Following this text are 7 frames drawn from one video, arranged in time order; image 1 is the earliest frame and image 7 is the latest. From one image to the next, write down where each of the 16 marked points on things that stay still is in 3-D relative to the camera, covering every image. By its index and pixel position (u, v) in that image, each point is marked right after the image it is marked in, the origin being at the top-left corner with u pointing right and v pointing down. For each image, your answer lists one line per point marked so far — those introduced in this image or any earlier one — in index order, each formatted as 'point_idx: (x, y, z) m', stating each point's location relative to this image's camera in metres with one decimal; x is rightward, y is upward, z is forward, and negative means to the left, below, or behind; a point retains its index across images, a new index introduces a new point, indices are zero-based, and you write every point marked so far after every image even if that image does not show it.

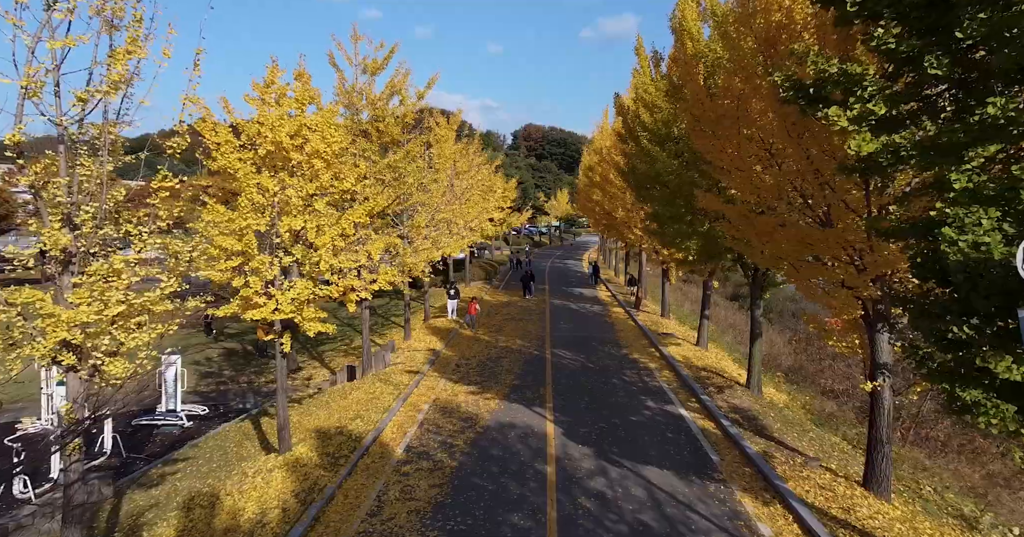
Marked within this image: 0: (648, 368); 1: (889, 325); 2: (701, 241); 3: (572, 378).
0: (+3.1, -2.3, +14.7) m
1: (+4.5, -0.7, +7.5) m
2: (+3.5, +0.5, +11.9) m
3: (+1.3, -2.4, +13.7) m
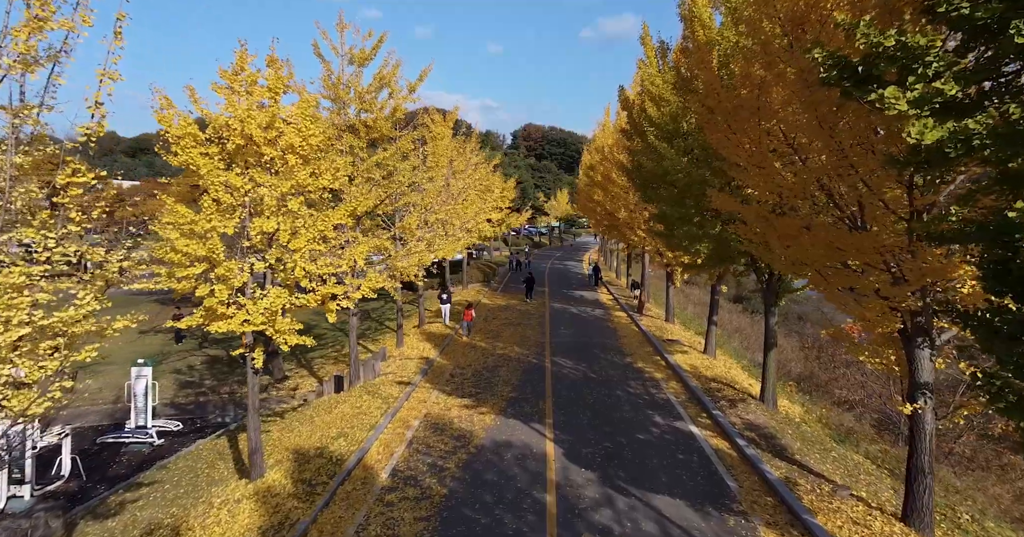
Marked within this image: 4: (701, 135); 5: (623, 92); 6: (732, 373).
0: (+3.1, -2.4, +13.9) m
1: (+4.4, -0.7, +6.7) m
2: (+3.5, +0.4, +11.1) m
3: (+1.2, -2.4, +12.8) m
4: (+3.2, +2.3, +10.9) m
5: (+2.4, +3.9, +14.0) m
6: (+5.0, -2.4, +14.5) m
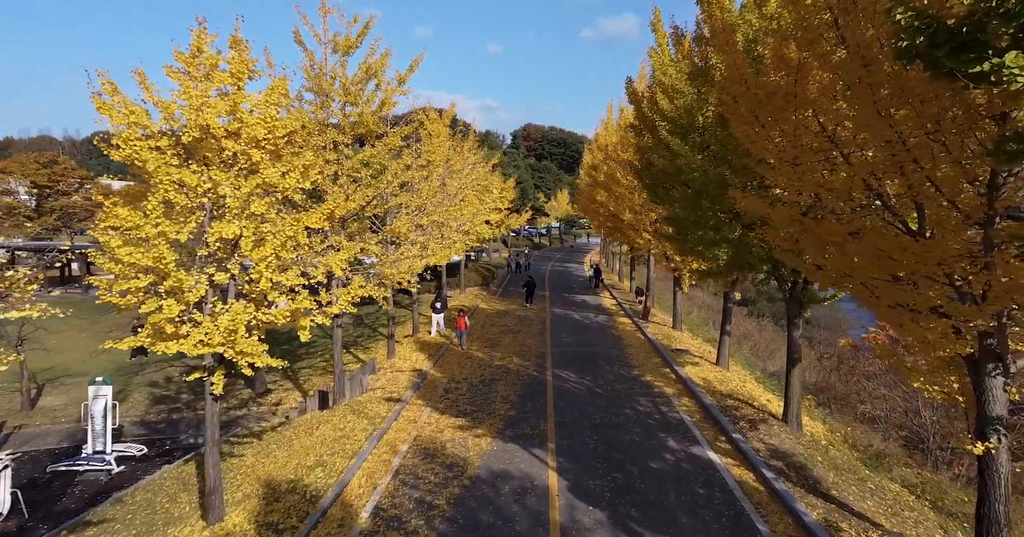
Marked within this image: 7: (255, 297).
0: (+3.0, -2.5, +12.8) m
1: (+4.4, -0.9, +5.7) m
2: (+3.5, +0.3, +10.0) m
3: (+1.2, -2.6, +11.8) m
4: (+3.2, +2.1, +9.9) m
5: (+2.4, +3.7, +13.0) m
6: (+5.0, -2.5, +13.5) m
7: (-2.9, -0.3, +7.2) m
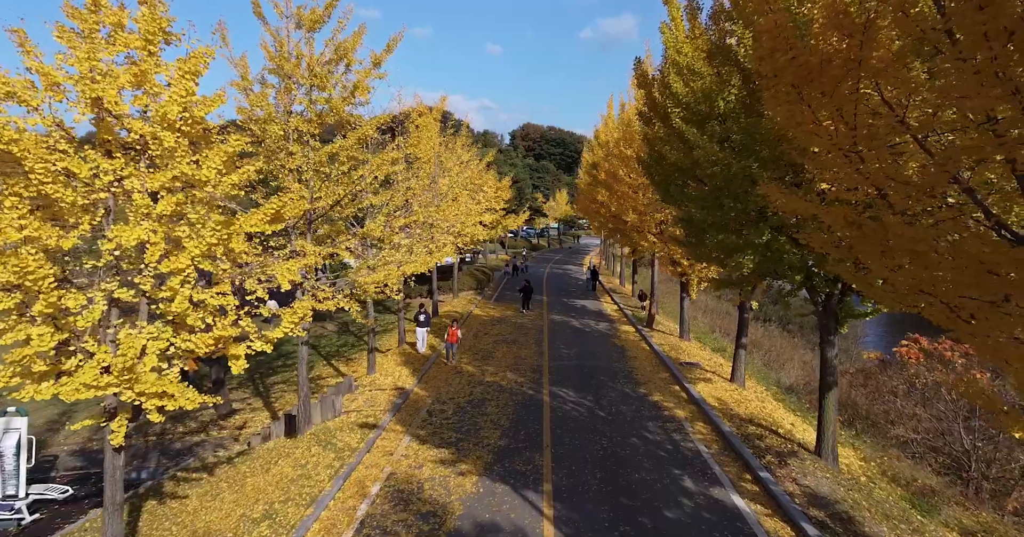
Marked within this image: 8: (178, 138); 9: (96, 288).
0: (+2.9, -2.6, +11.4) m
1: (+4.3, -1.0, +4.2) m
2: (+3.3, +0.2, +8.6) m
3: (+1.0, -2.7, +10.4) m
4: (+3.1, +2.0, +8.4) m
5: (+2.3, +3.6, +11.5) m
6: (+4.8, -2.7, +12.1) m
7: (-3.0, -0.4, +5.7) m
8: (-2.9, +1.1, +5.6) m
9: (-3.4, -0.2, +5.3) m
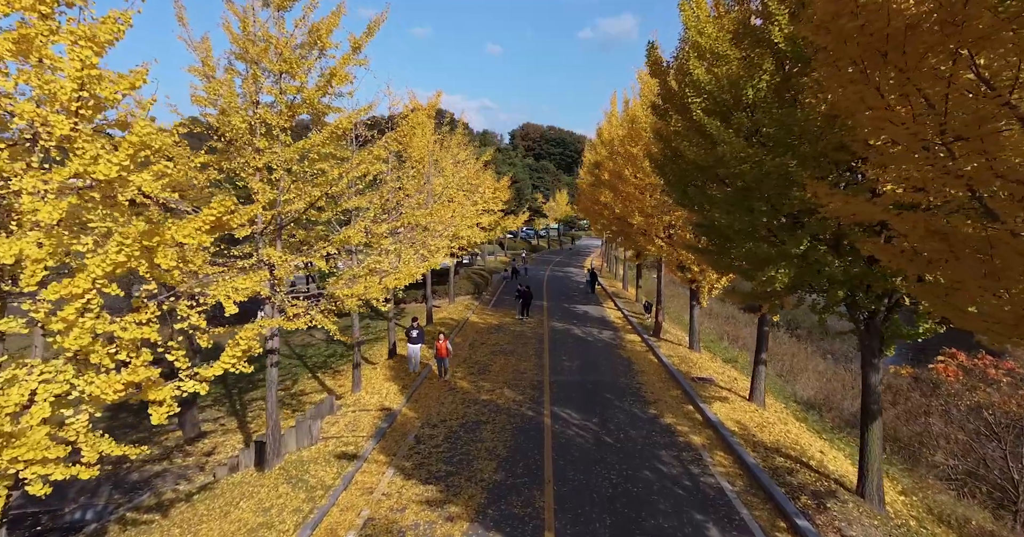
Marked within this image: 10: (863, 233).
0: (+2.9, -2.8, +10.2) m
1: (+4.2, -1.2, +3.0) m
2: (+3.3, 0.0, +7.4) m
3: (+1.0, -2.9, +9.2) m
4: (+3.0, +1.8, +7.2) m
5: (+2.2, +3.4, +10.4) m
6: (+4.8, -2.8, +10.9) m
7: (-3.1, -0.6, +4.5) m
8: (-2.9, +1.0, +4.4) m
9: (-3.5, -0.3, +4.1) m
10: (+3.7, +0.4, +6.7) m
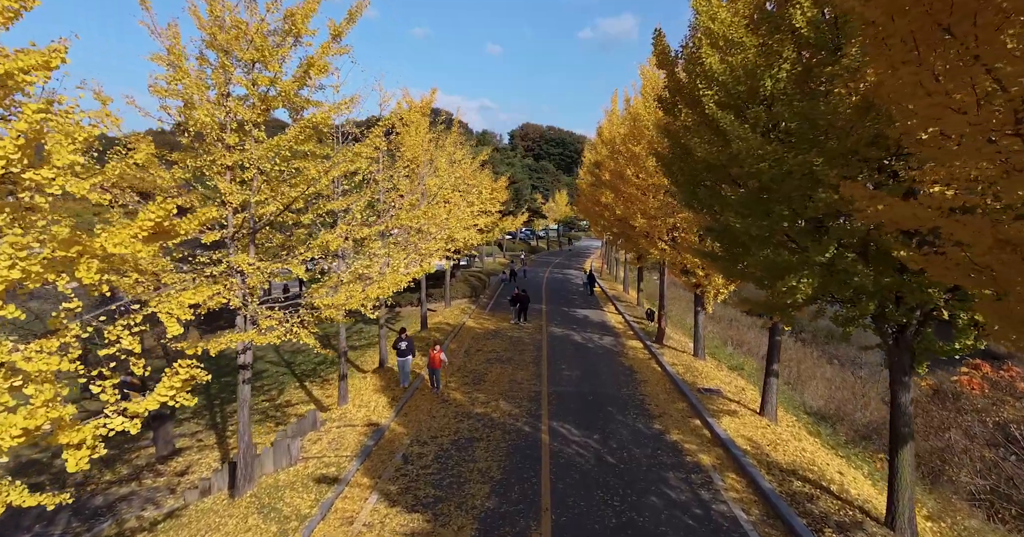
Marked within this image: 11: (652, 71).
0: (+2.8, -2.9, +9.5) m
1: (+4.1, -1.3, +2.3) m
2: (+3.2, -0.1, +6.7) m
3: (+0.9, -3.0, +8.4) m
4: (+3.0, +1.7, +6.5) m
5: (+2.2, +3.3, +9.6) m
6: (+4.7, -2.9, +10.1) m
7: (-3.1, -0.7, +3.8) m
8: (-3.0, +0.9, +3.6) m
9: (-3.5, -0.4, +3.3) m
10: (+3.6, +0.3, +6.0) m
11: (+3.6, +5.1, +16.3) m
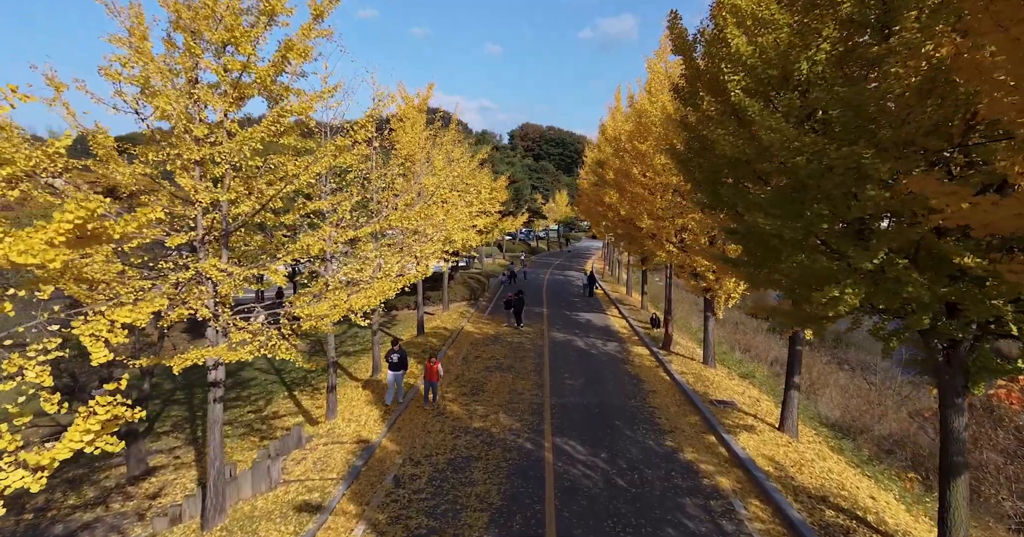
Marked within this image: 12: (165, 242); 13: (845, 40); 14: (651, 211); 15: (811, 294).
0: (+2.8, -3.0, +8.6) m
1: (+4.2, -1.3, +1.5) m
2: (+3.2, -0.2, +5.8) m
3: (+0.9, -3.0, +7.6) m
4: (+3.0, +1.7, +5.7) m
5: (+2.2, +3.3, +8.8) m
6: (+4.7, -3.0, +9.3) m
7: (-3.1, -0.8, +2.9) m
8: (-3.0, +0.8, +2.8) m
9: (-3.5, -0.5, +2.5) m
10: (+3.7, +0.2, +5.2) m
11: (+3.6, +5.0, +15.5) m
12: (-3.7, +0.3, +6.8) m
13: (+3.1, +2.2, +6.0) m
14: (+3.2, +1.3, +14.5) m
15: (+3.1, -0.3, +6.5) m
